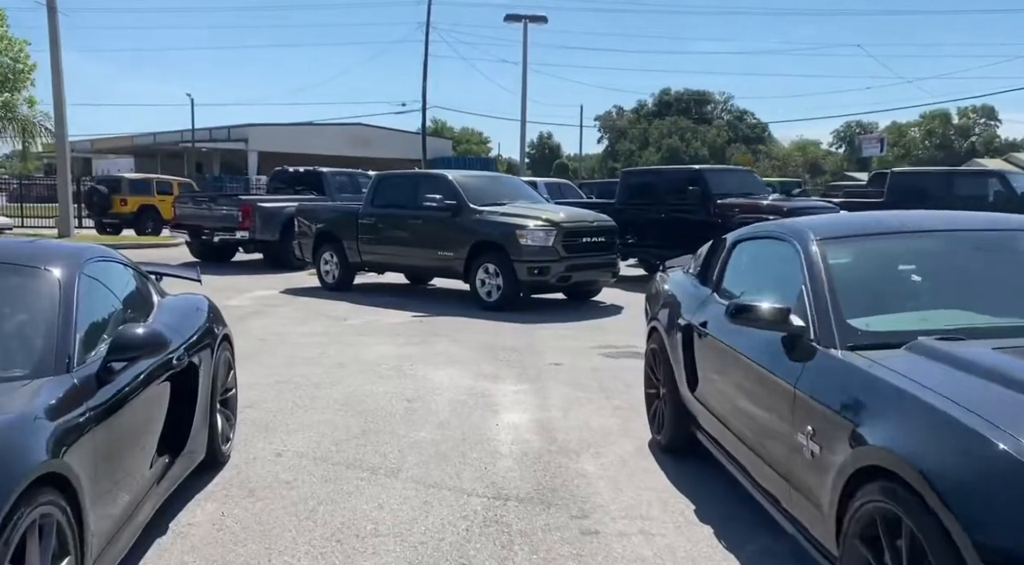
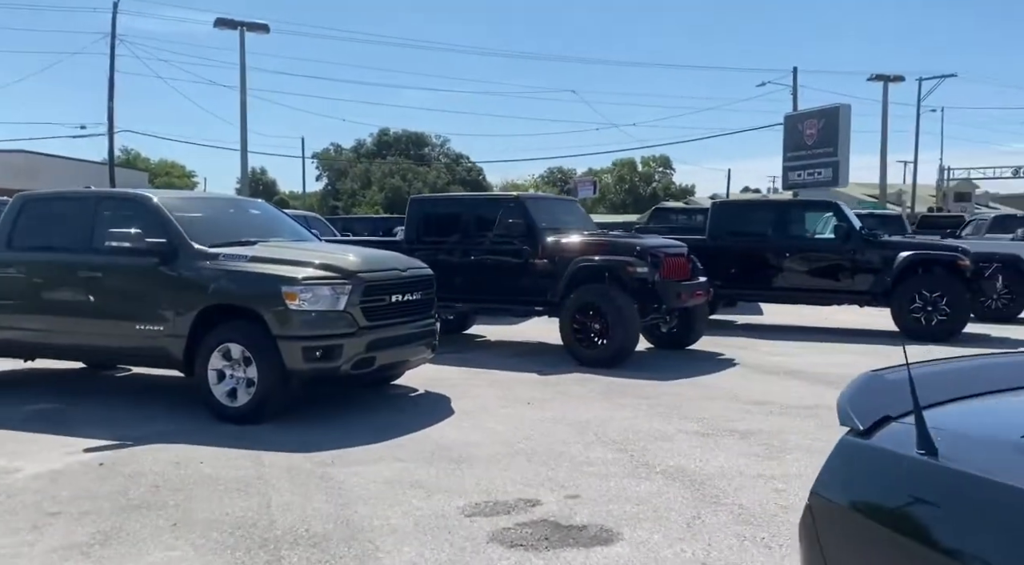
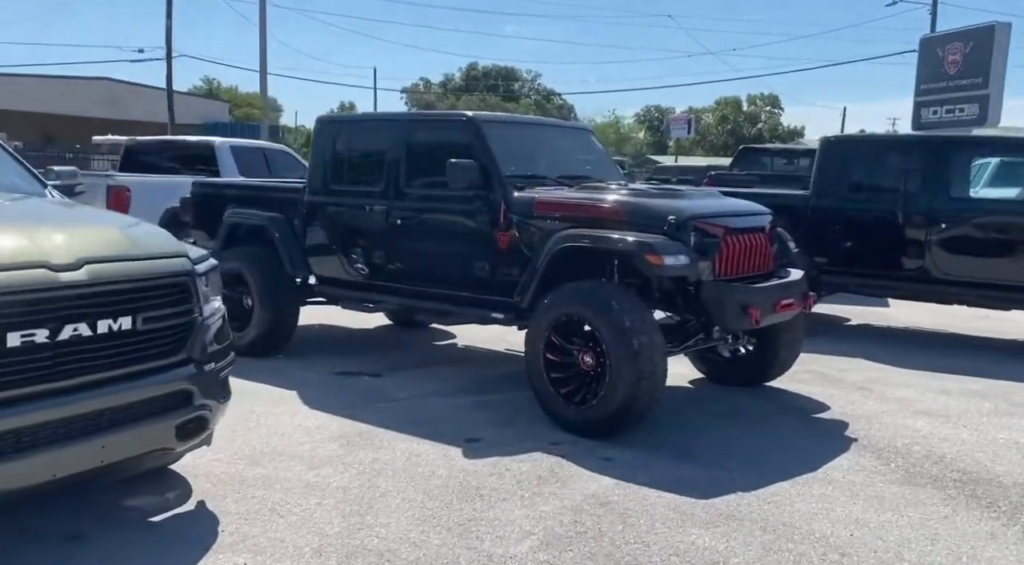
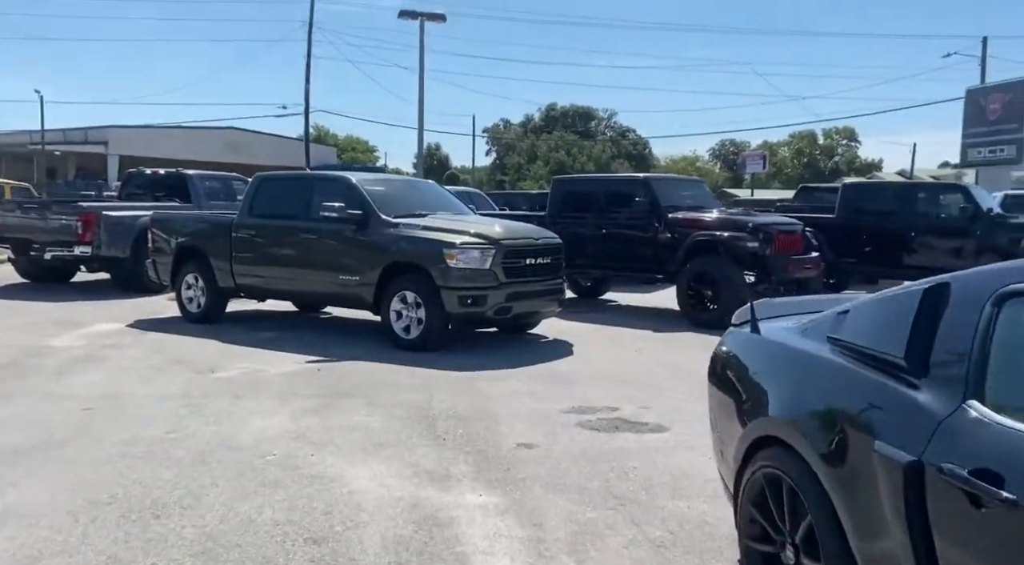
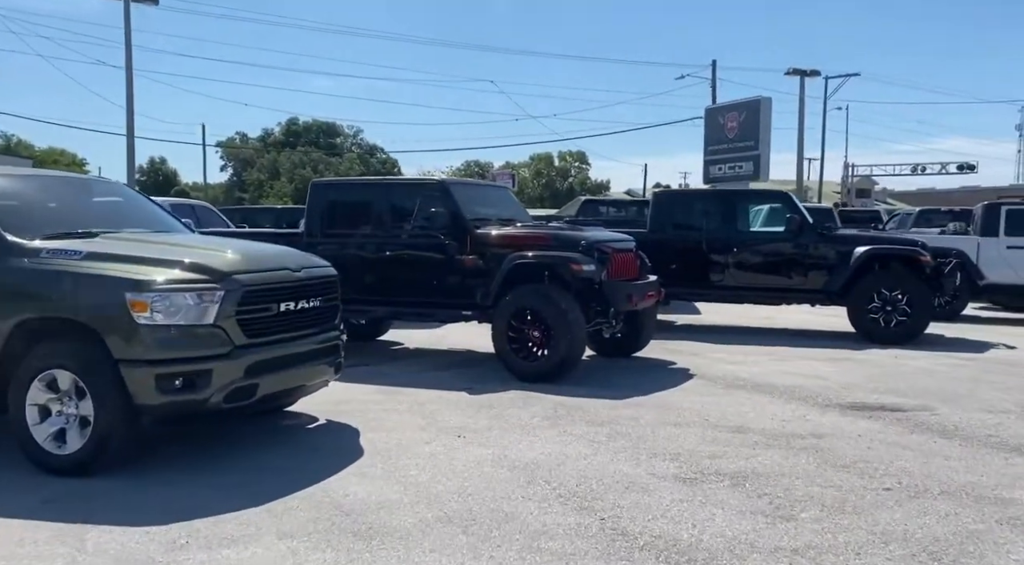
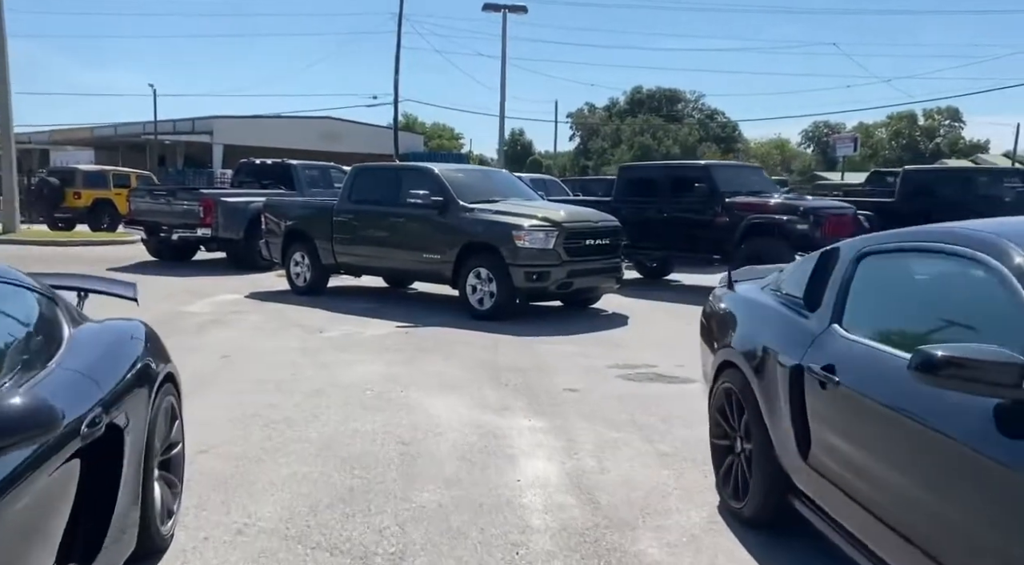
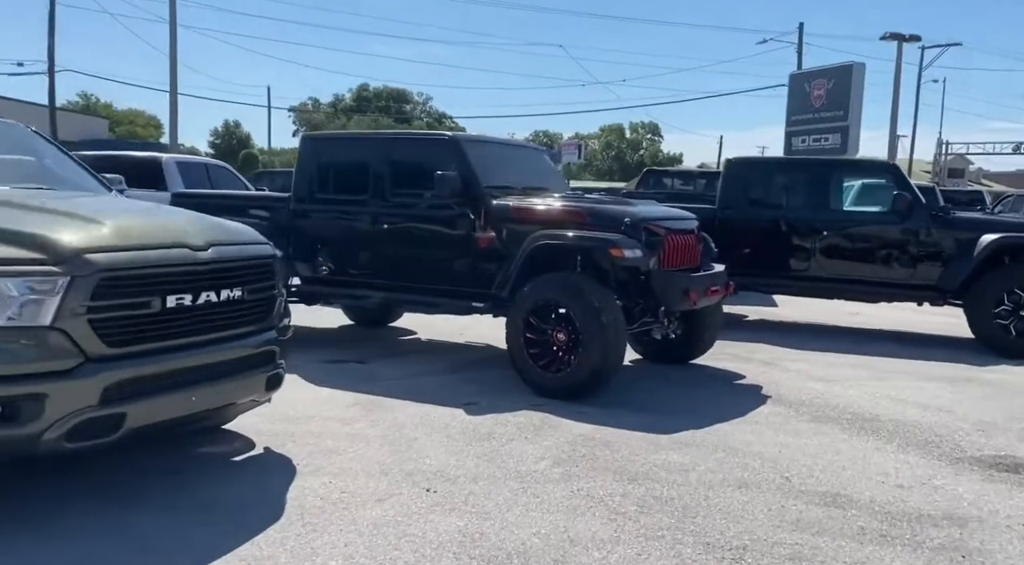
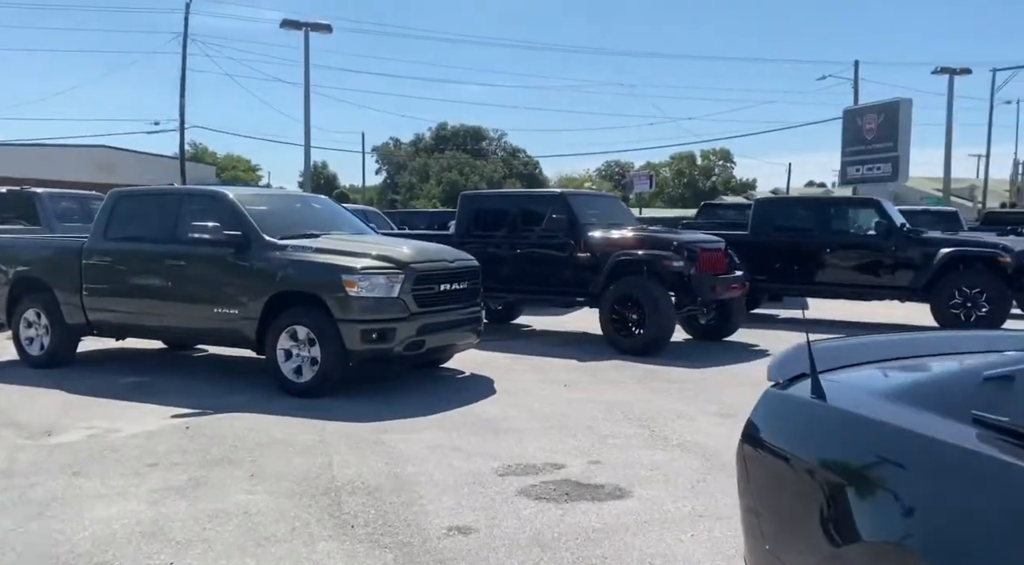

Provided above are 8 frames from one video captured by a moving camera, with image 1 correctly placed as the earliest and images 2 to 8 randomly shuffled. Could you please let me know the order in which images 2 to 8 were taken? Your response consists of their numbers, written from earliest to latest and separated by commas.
6, 4, 8, 2, 5, 7, 3
